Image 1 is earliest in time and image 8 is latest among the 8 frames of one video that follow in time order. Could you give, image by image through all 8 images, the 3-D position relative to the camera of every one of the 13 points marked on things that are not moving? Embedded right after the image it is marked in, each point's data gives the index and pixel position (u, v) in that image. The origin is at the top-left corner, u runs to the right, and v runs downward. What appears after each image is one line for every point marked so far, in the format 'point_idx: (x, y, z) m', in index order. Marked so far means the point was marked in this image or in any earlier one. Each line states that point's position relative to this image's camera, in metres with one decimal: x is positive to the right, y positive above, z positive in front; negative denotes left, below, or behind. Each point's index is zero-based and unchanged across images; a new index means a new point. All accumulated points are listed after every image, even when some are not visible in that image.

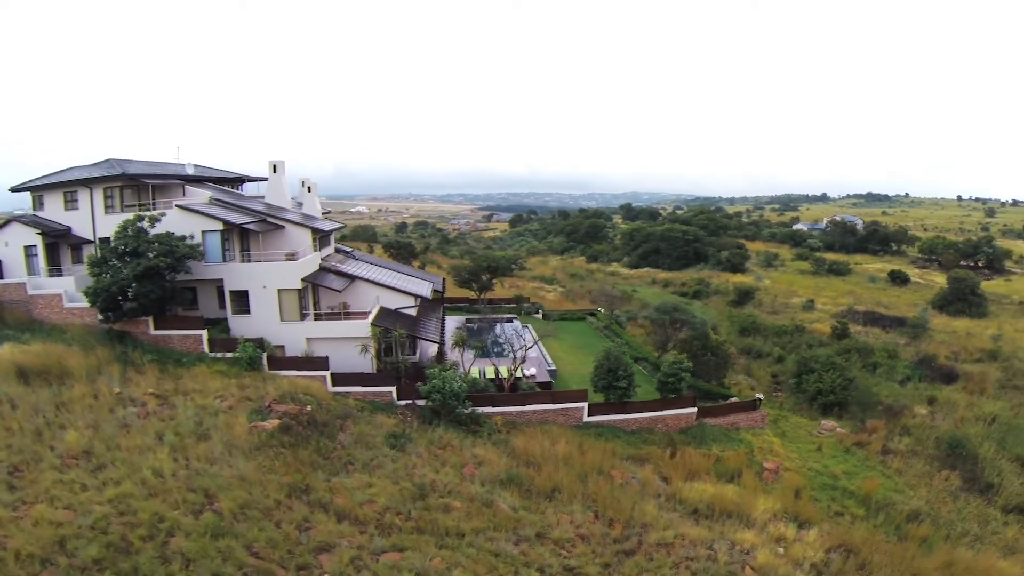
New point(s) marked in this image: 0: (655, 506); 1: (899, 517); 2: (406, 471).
0: (+4.0, -6.0, +15.7) m
1: (+11.0, -6.4, +15.9) m
2: (-2.8, -4.9, +14.7) m
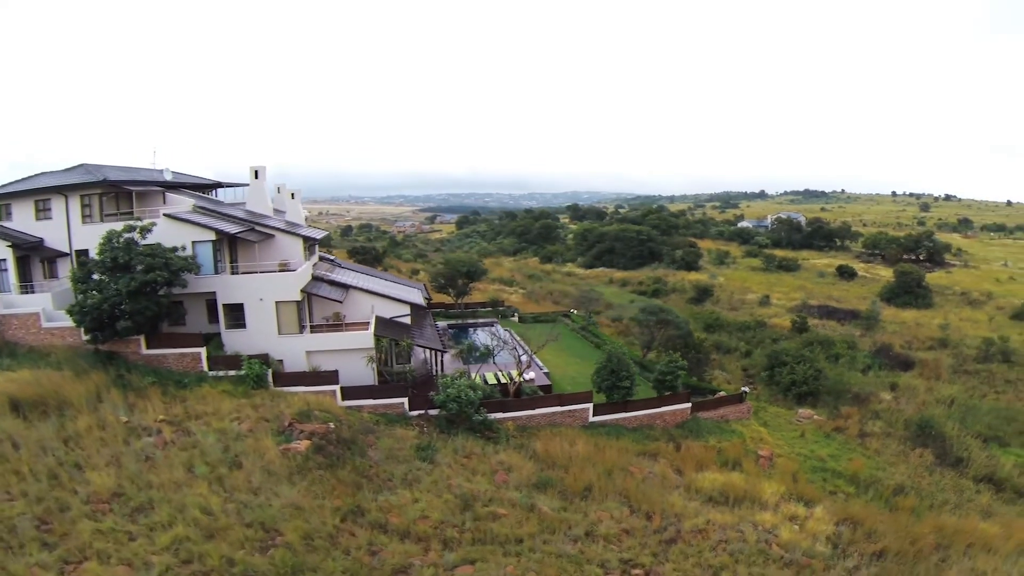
0: (+4.9, -6.1, +16.5) m
1: (+11.7, -6.4, +17.5) m
2: (-1.8, -5.1, +14.7) m
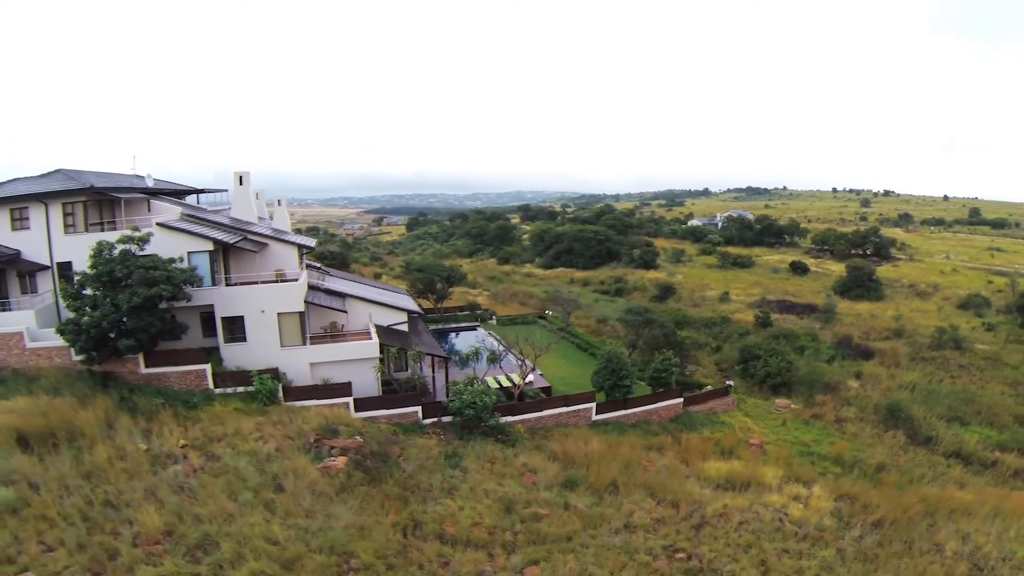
0: (+5.6, -6.1, +17.4) m
1: (+12.3, -6.3, +19.1) m
2: (-0.9, -5.4, +14.9) m
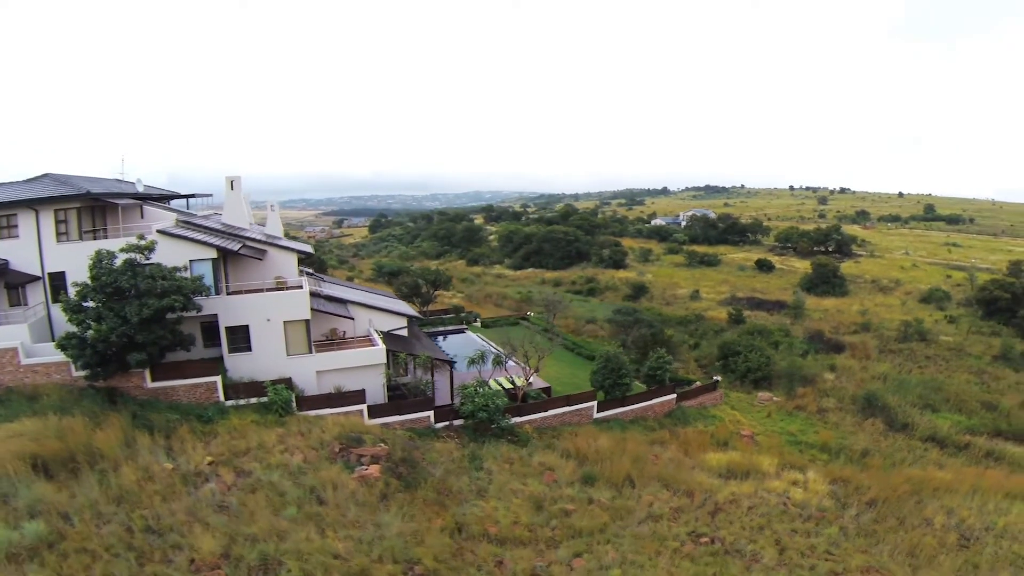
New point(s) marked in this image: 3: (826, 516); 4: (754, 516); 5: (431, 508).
0: (+6.1, -6.2, +18.2) m
1: (+12.7, -6.2, +20.5) m
2: (-0.2, -5.5, +15.3) m
3: (+9.2, -6.6, +16.3) m
4: (+7.0, -6.6, +16.1) m
5: (-1.9, -5.0, +12.8) m
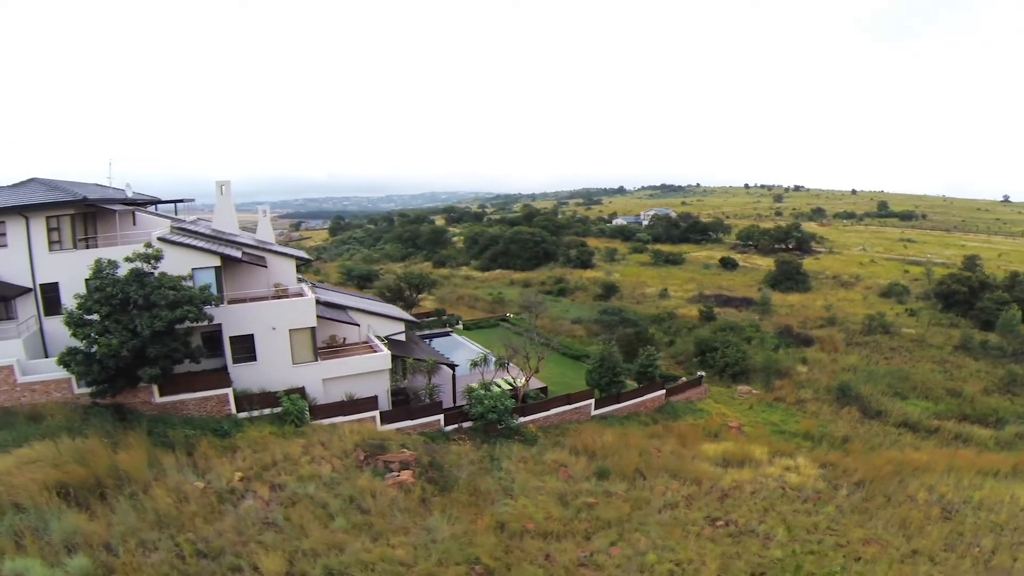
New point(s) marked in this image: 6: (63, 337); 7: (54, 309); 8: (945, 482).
0: (+6.5, -6.2, +19.2) m
1: (+12.8, -6.0, +22.0) m
2: (+0.5, -5.6, +15.7) m
3: (+9.7, -6.5, +17.5) m
4: (+7.6, -6.5, +17.1) m
5: (-1.0, -5.2, +13.1) m
6: (-14.3, -1.6, +18.0) m
7: (-14.4, -0.7, +17.8) m
8: (+14.2, -6.2, +18.1) m
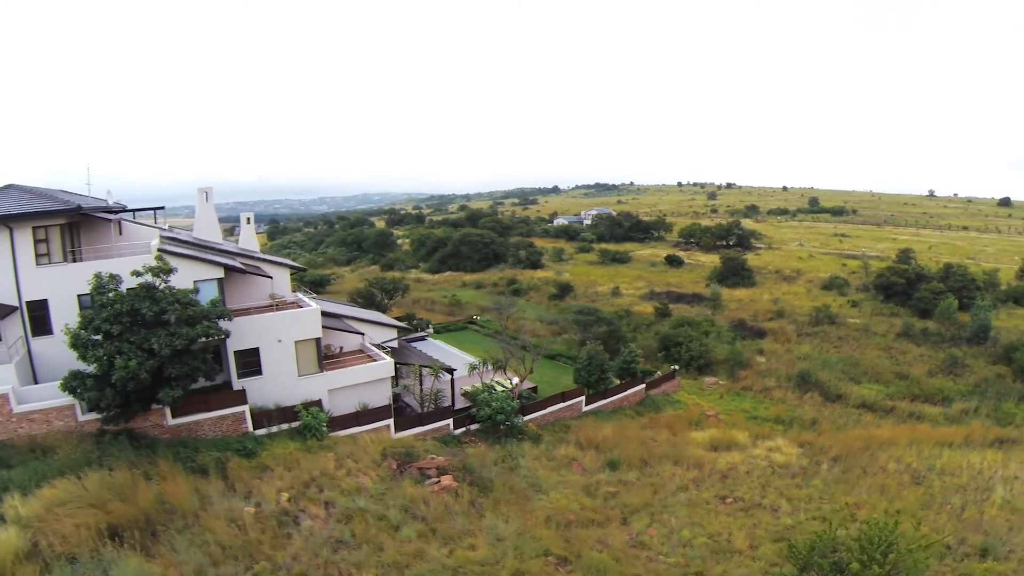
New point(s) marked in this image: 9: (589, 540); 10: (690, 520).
0: (+6.8, -6.1, +20.6) m
1: (+12.7, -5.8, +24.2) m
2: (+1.3, -5.7, +16.3) m
3: (+10.2, -6.4, +19.3) m
4: (+8.1, -6.5, +18.7) m
5: (+0.1, -5.3, +13.6) m
6: (-13.8, -2.1, +16.7) m
7: (-13.9, -1.2, +16.5) m
8: (+14.5, -6.0, +20.4) m
9: (+1.7, -5.7, +12.7) m
10: (+4.8, -6.3, +15.1) m
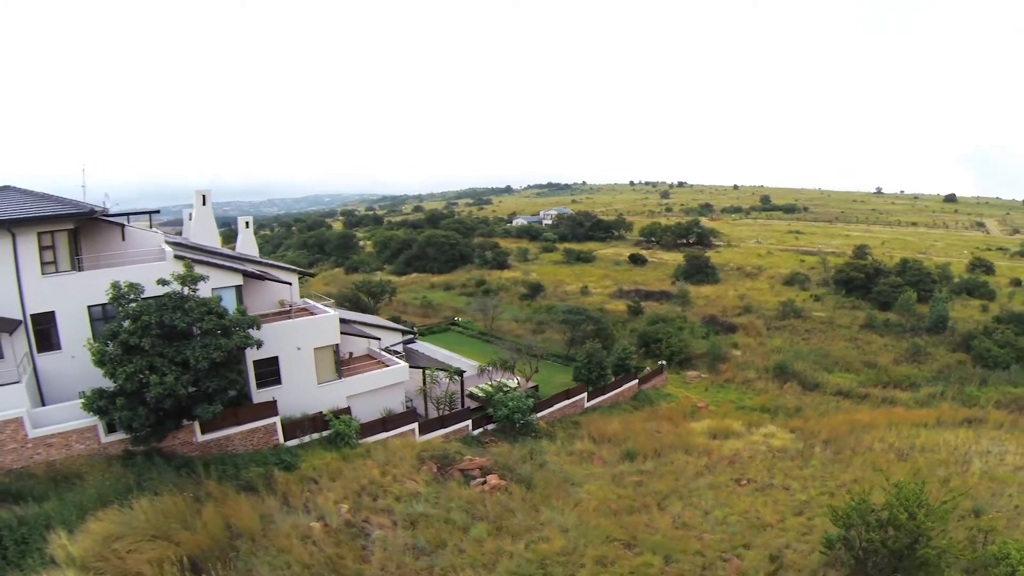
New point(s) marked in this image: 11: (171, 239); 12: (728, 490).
0: (+7.4, -6.1, +21.6) m
1: (+12.9, -5.7, +25.7) m
2: (+2.2, -5.8, +16.9) m
3: (+10.9, -6.3, +20.7) m
4: (+8.8, -6.4, +19.8) m
5: (+1.3, -5.4, +14.0) m
6: (-12.9, -2.5, +15.8) m
7: (-13.0, -1.5, +15.6) m
8: (+15.1, -5.8, +22.2) m
9: (+3.0, -5.7, +13.3) m
10: (+5.9, -6.2, +16.0) m
11: (-11.8, +1.7, +19.2) m
12: (+6.6, -6.3, +17.1) m
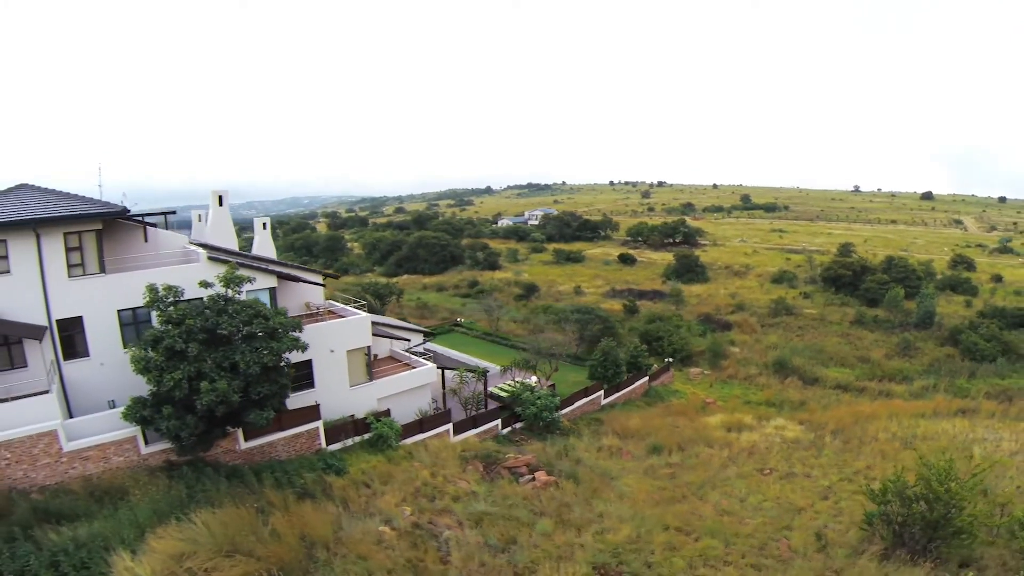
0: (+8.3, -6.0, +22.2) m
1: (+13.7, -5.5, +26.6) m
2: (+3.4, -5.8, +17.3) m
3: (+11.9, -6.2, +21.5) m
4: (+9.9, -6.3, +20.5) m
5: (+2.6, -5.4, +14.4) m
6: (-11.7, -2.6, +15.6) m
7: (-11.8, -1.7, +15.4) m
8: (+16.0, -5.6, +23.1) m
9: (+4.3, -5.7, +13.8) m
10: (+7.1, -6.2, +16.6) m
11: (-10.8, +1.5, +19.0) m
12: (+7.7, -6.2, +17.7) m
